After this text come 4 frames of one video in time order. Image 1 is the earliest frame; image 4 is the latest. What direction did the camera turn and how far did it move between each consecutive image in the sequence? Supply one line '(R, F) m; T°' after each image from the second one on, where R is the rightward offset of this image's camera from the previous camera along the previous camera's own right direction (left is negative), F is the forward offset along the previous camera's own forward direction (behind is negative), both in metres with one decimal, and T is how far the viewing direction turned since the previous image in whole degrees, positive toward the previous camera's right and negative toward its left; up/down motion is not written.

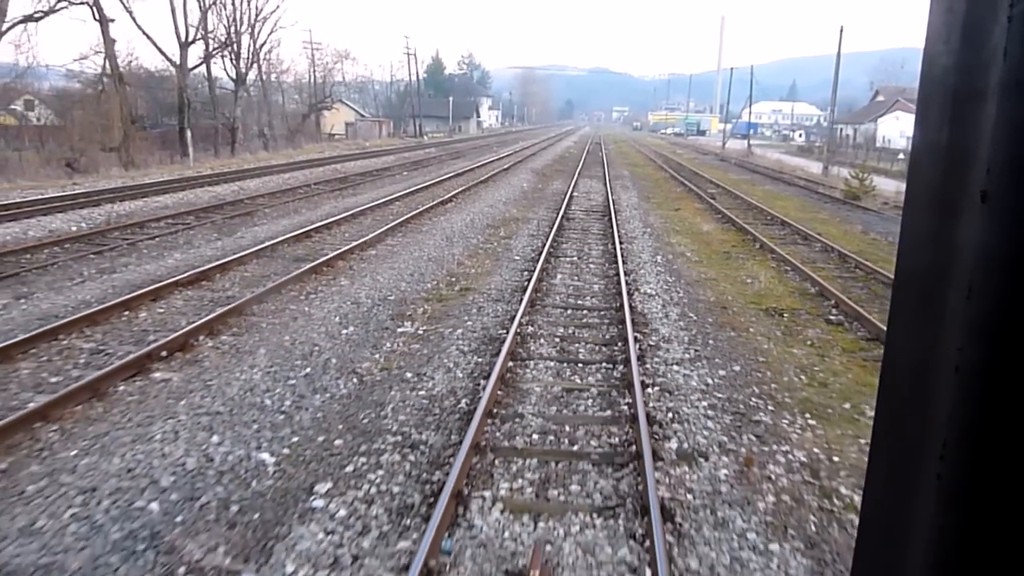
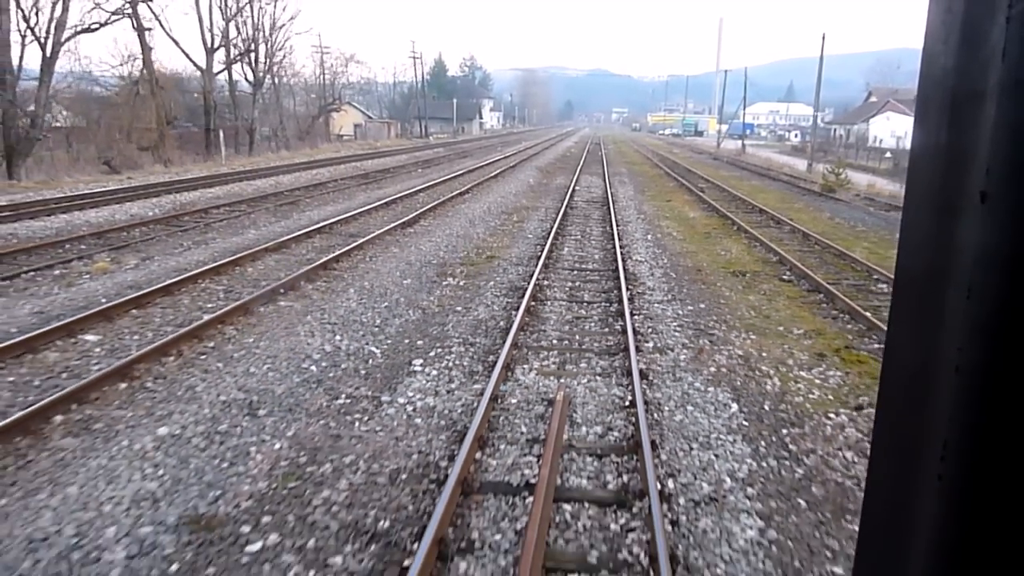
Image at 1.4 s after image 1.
(-0.2, -2.1) m; 0°
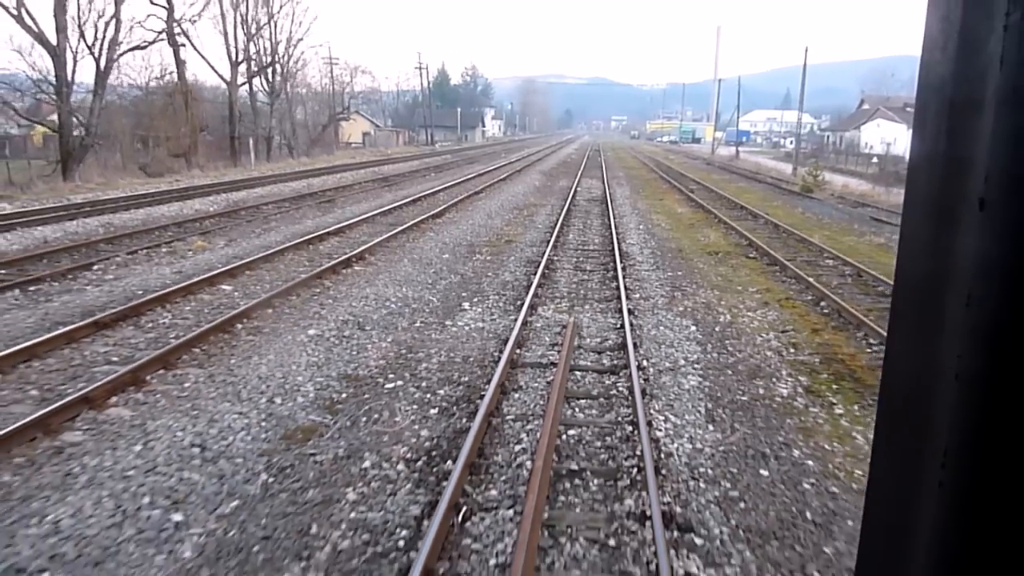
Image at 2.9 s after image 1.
(-0.2, -2.3) m; 0°
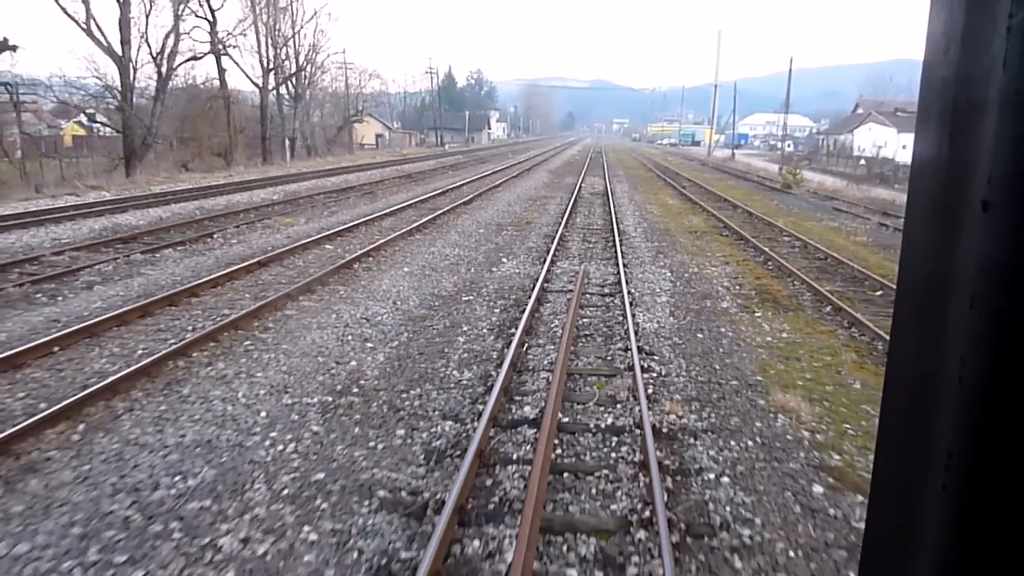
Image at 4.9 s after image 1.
(-0.3, -3.1) m; 0°
